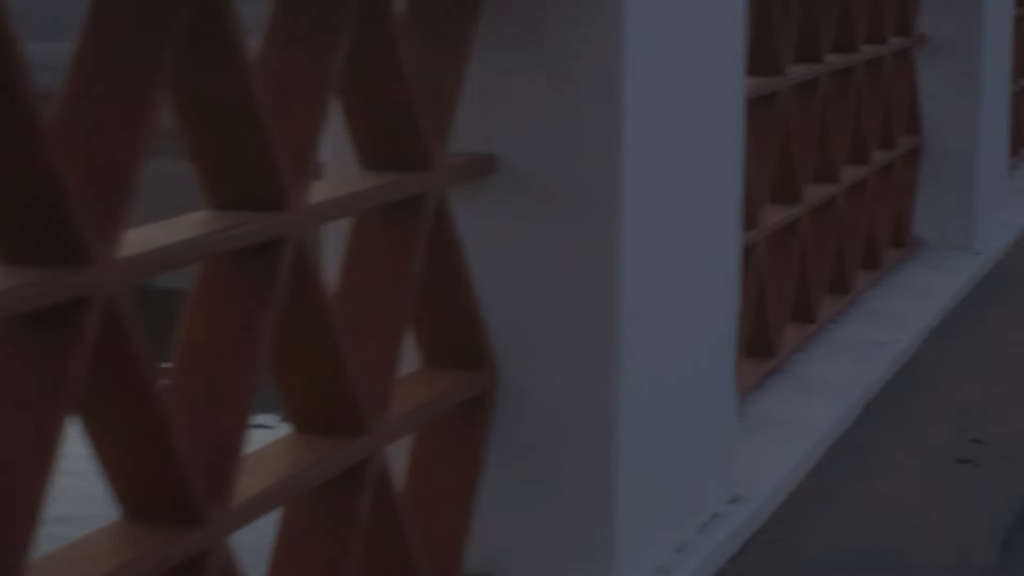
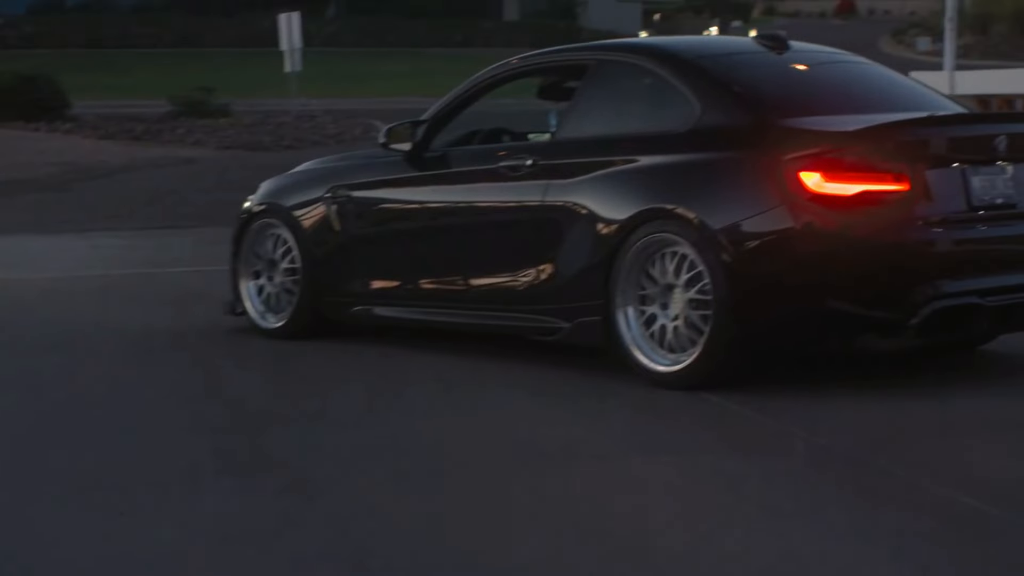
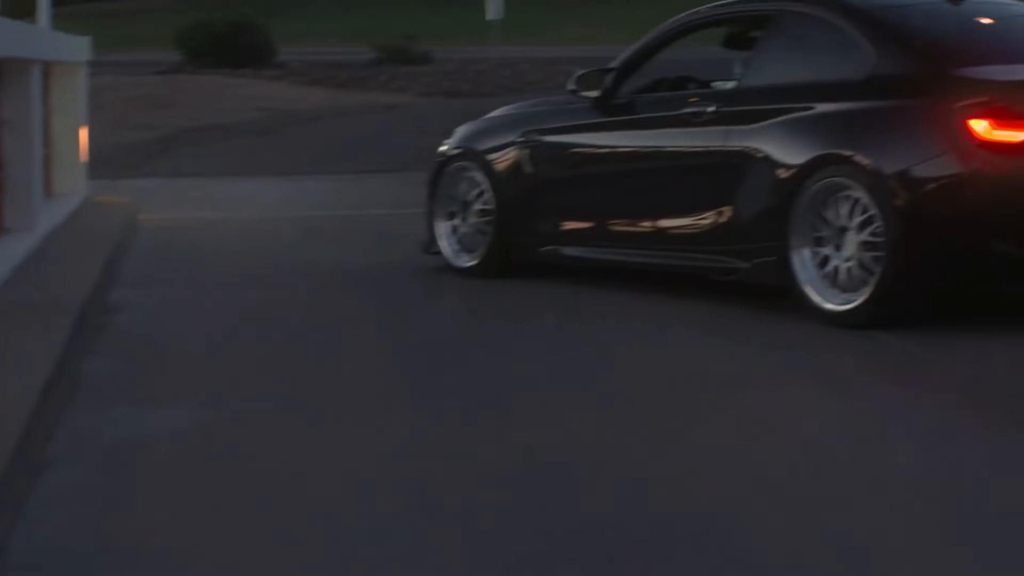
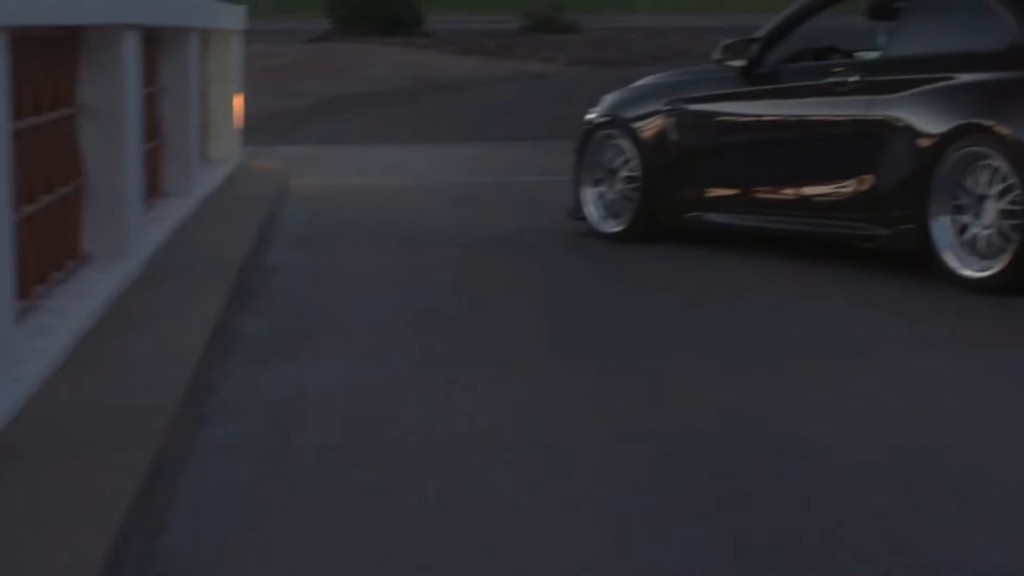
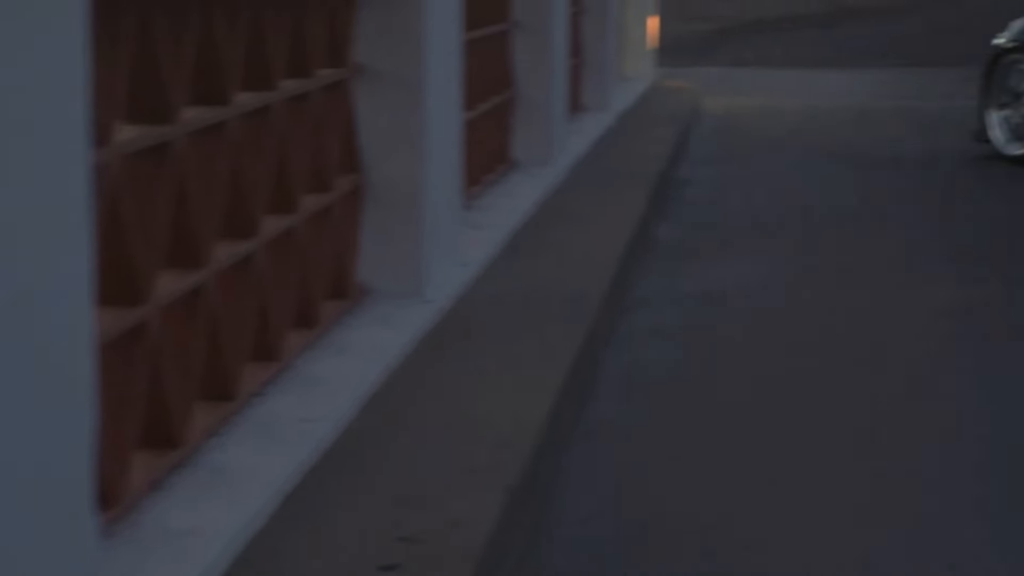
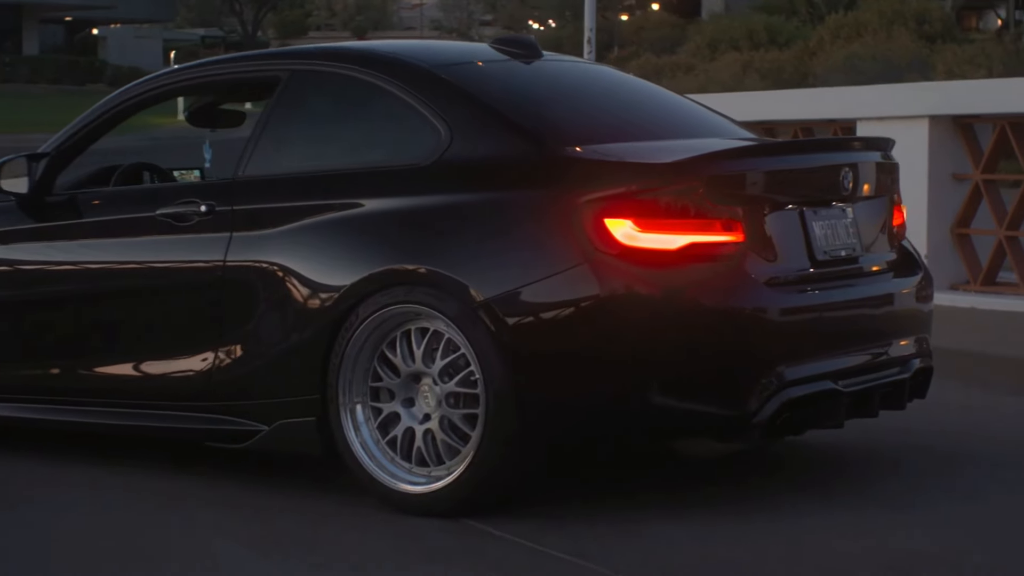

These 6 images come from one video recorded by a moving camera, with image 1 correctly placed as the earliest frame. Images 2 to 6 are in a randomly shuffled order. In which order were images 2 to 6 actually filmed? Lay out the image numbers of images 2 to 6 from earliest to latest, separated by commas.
5, 4, 3, 2, 6
